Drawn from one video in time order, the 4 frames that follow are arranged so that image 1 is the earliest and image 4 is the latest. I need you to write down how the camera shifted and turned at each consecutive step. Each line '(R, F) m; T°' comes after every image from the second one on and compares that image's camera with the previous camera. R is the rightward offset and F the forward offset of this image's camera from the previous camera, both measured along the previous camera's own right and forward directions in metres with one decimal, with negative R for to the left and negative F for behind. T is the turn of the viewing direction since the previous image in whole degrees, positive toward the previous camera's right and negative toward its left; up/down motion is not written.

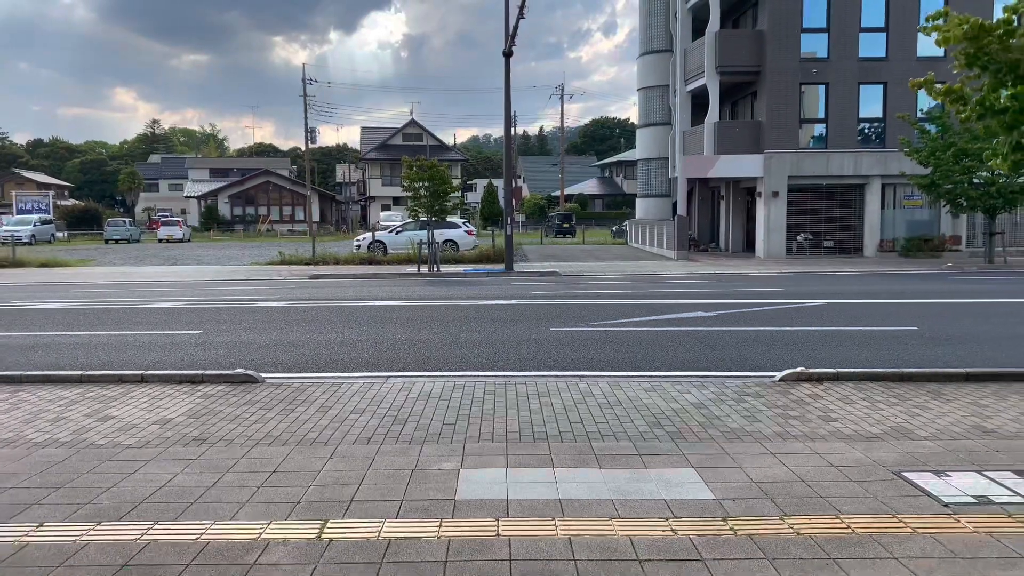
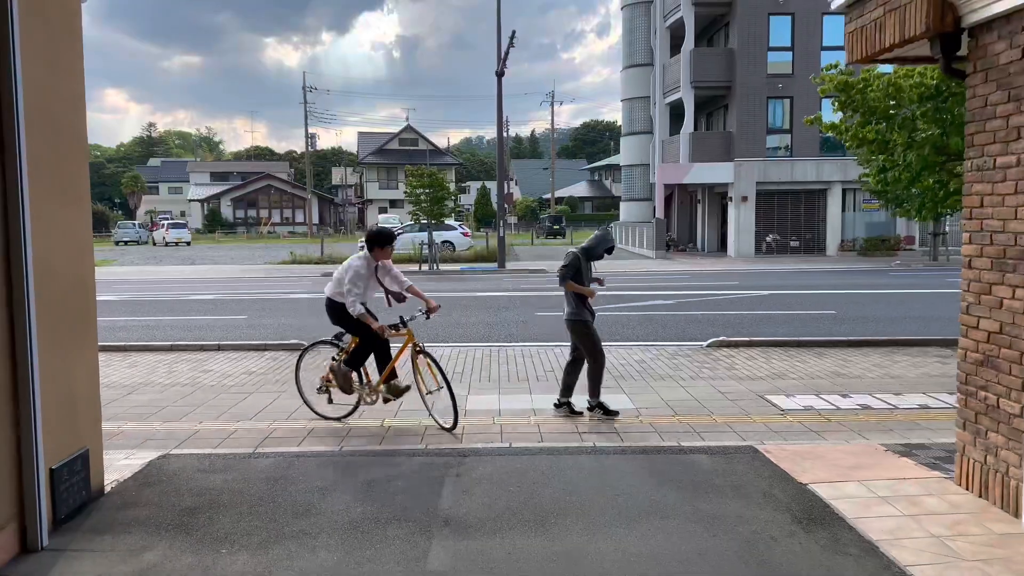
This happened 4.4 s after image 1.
(0.0, -2.3) m; +1°
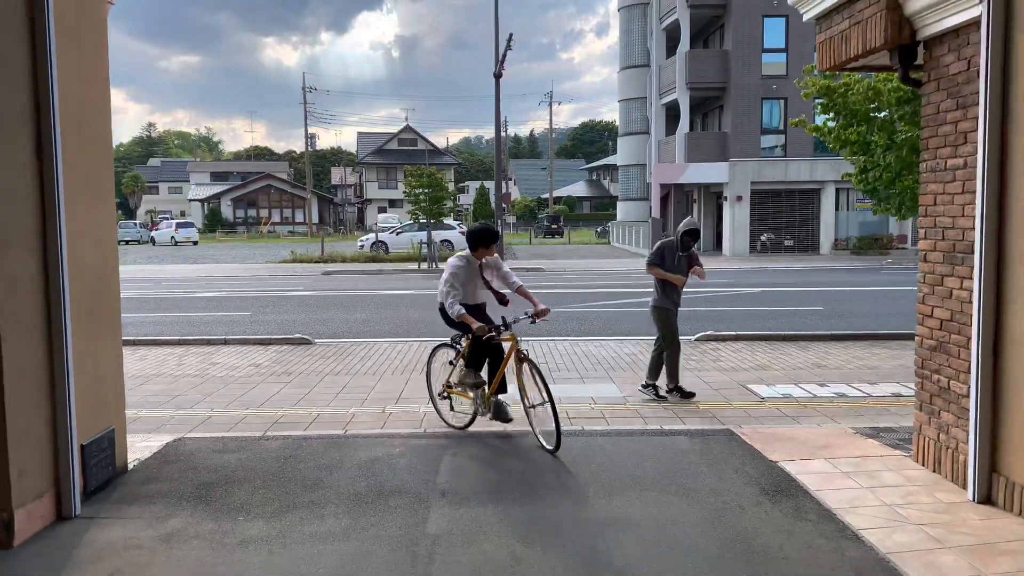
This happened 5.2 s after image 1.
(0.0, -0.4) m; 0°
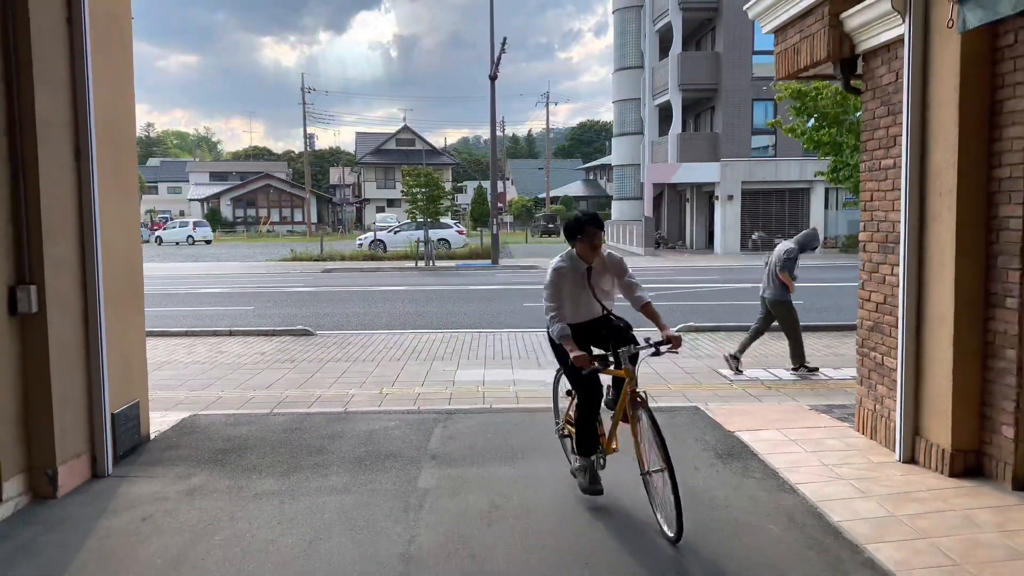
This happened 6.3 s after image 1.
(+0.1, -0.6) m; 0°
